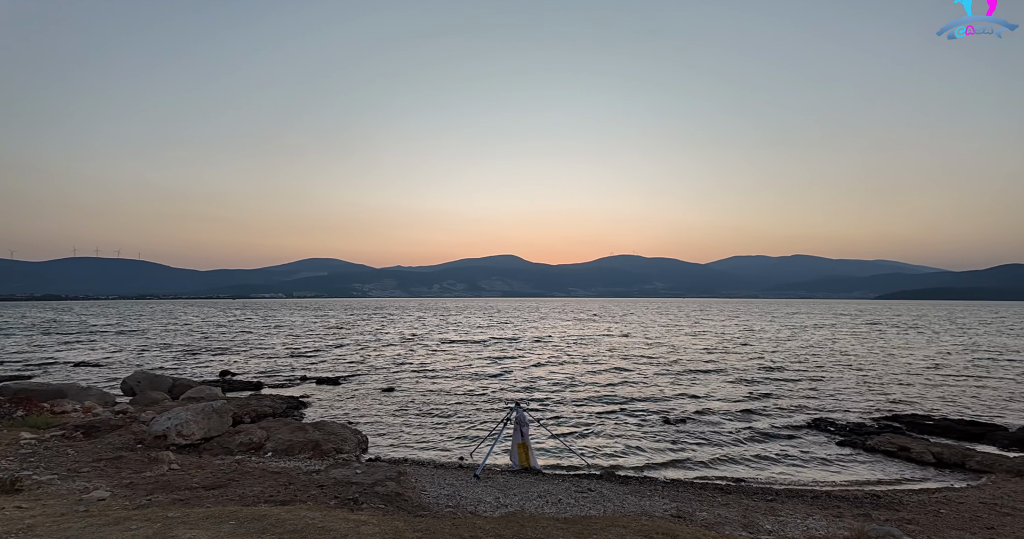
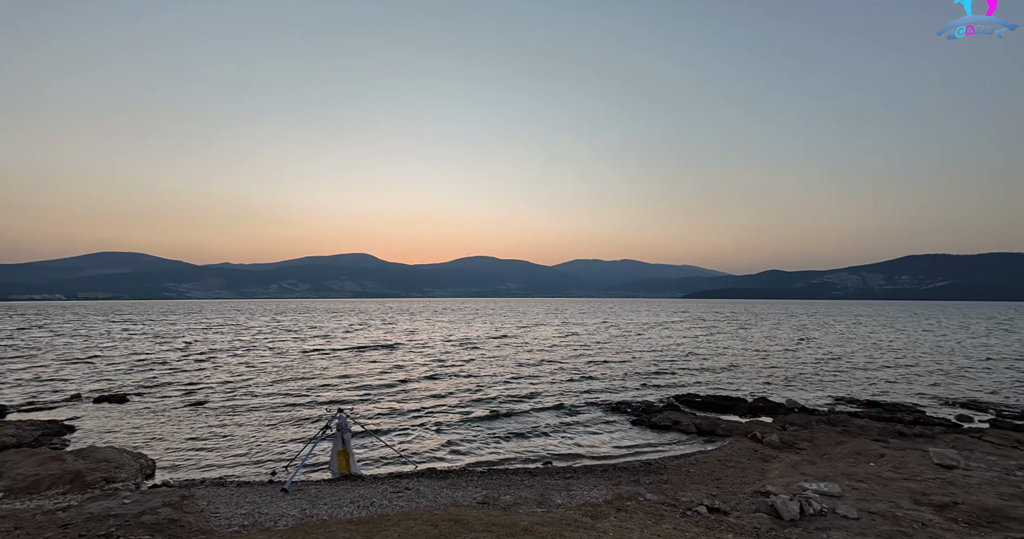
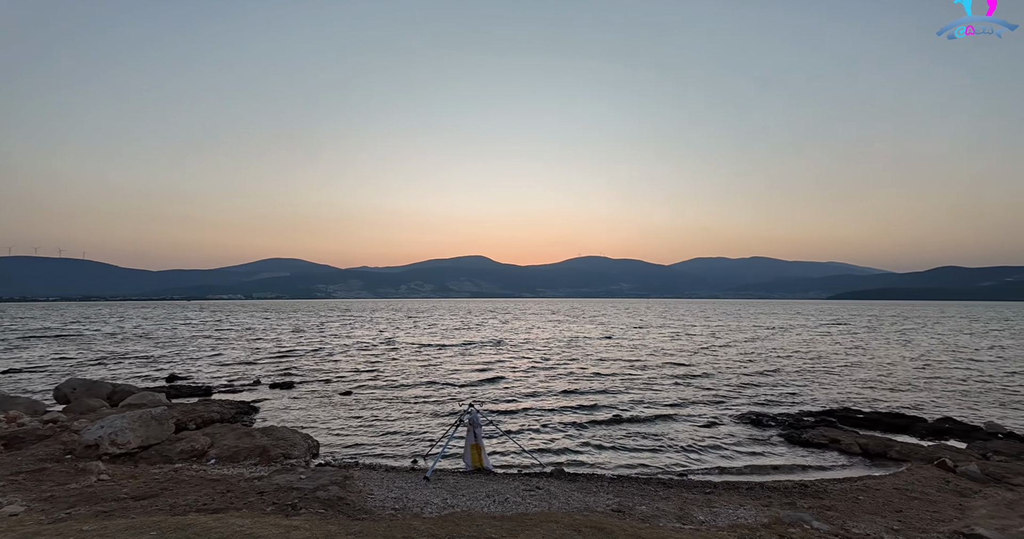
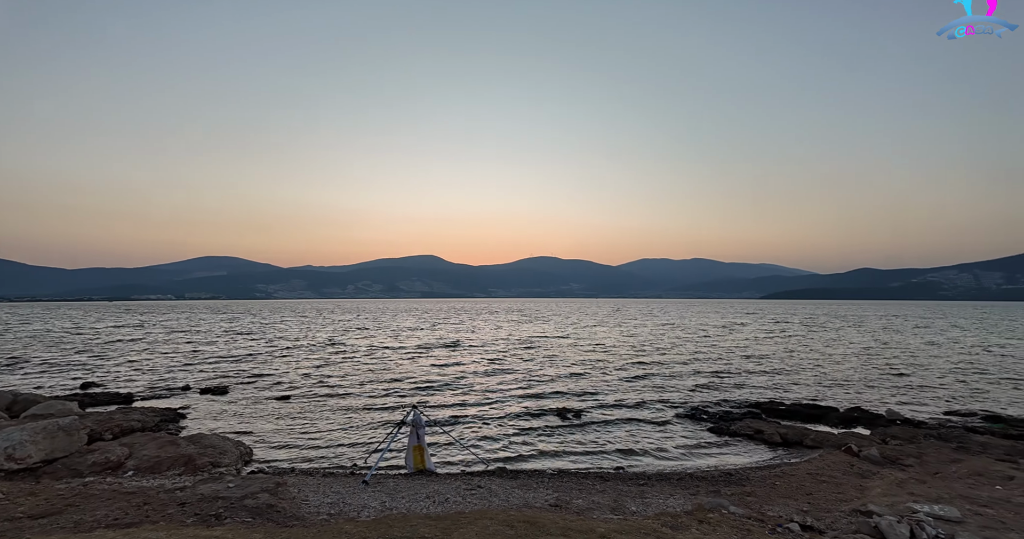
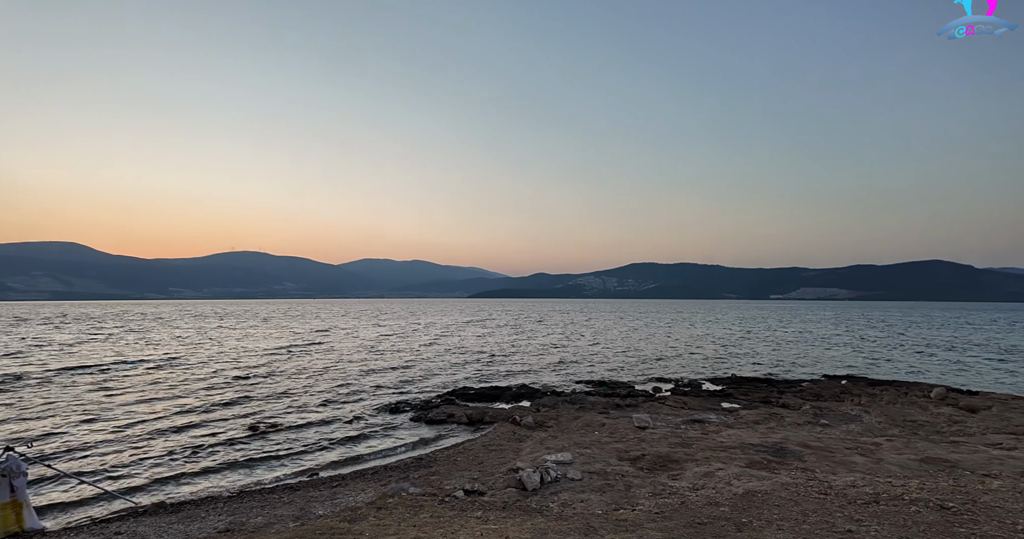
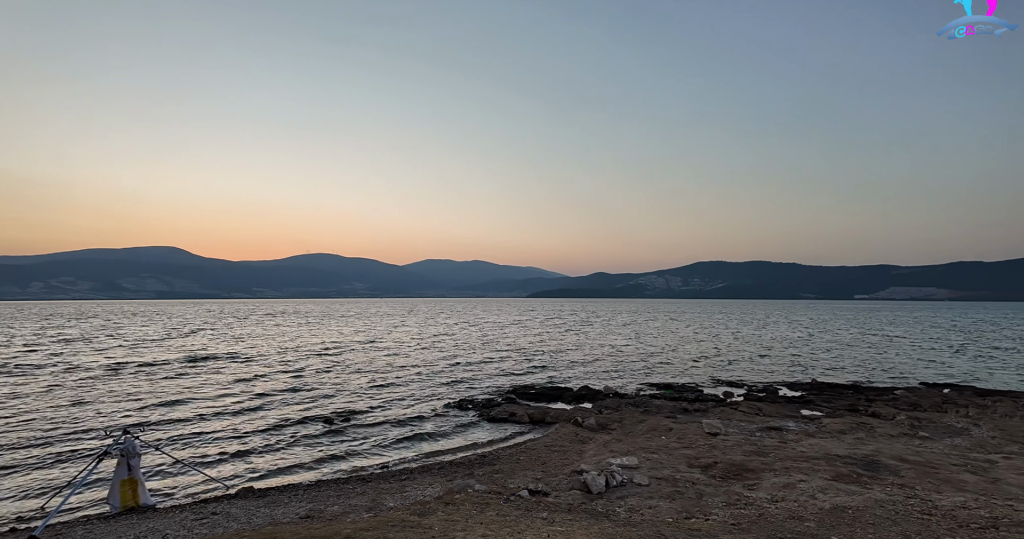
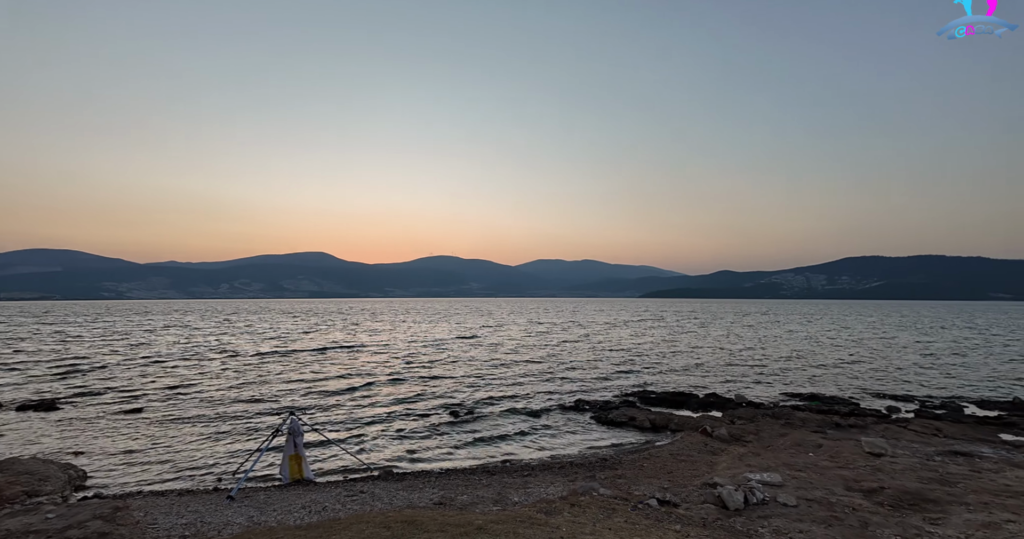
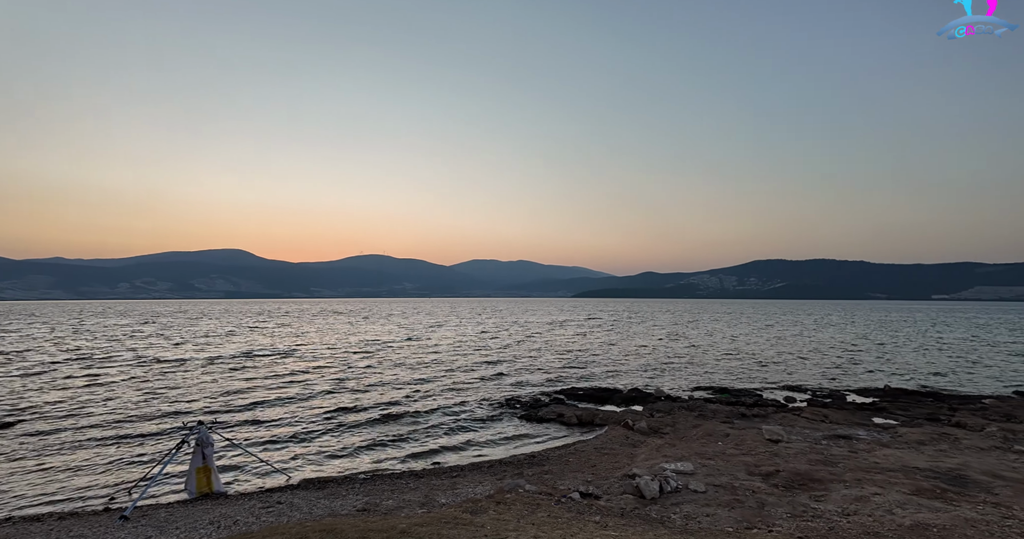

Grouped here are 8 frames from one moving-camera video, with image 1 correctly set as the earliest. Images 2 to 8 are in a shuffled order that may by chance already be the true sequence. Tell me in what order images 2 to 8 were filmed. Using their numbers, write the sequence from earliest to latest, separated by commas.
3, 4, 2, 7, 8, 6, 5
